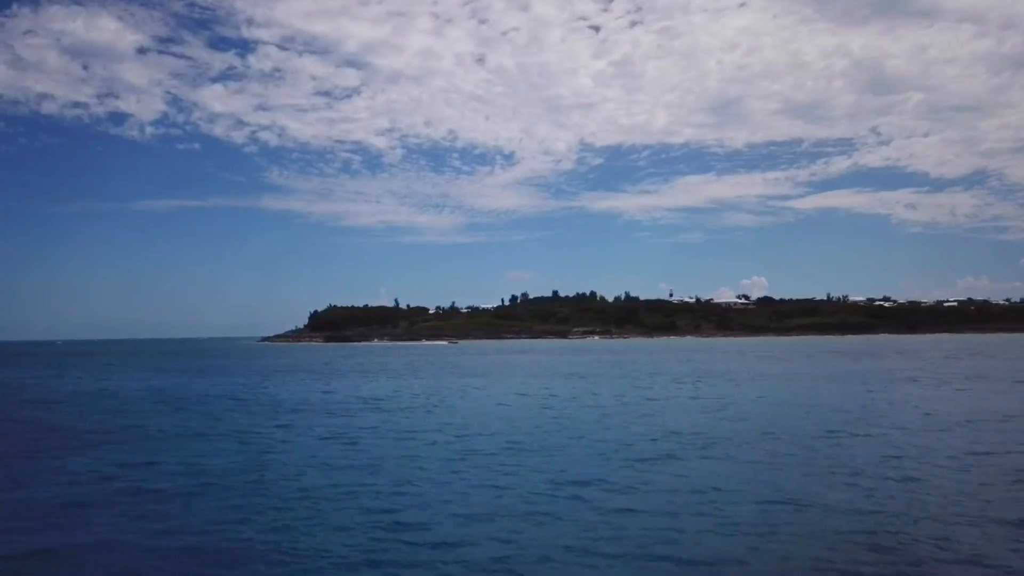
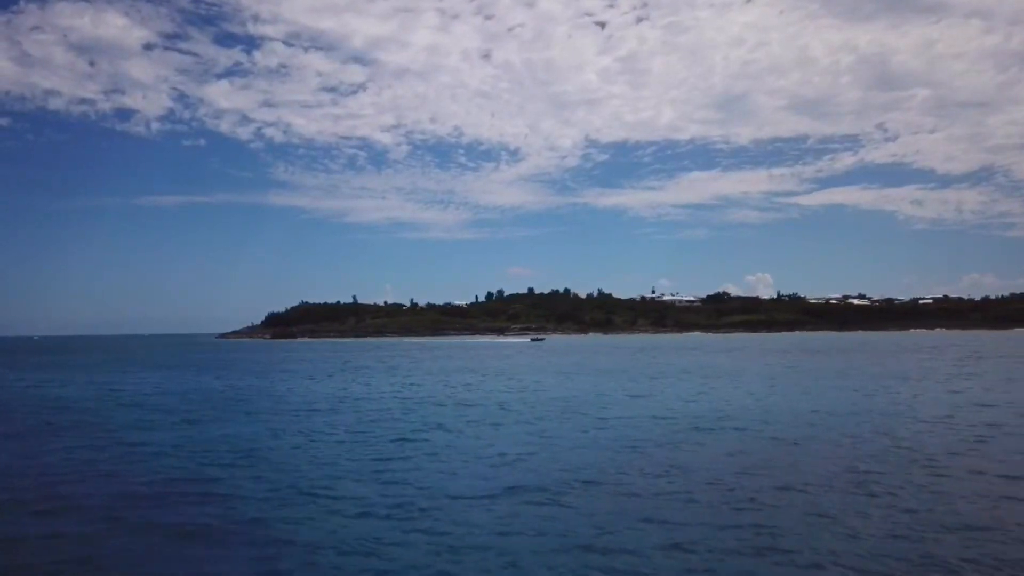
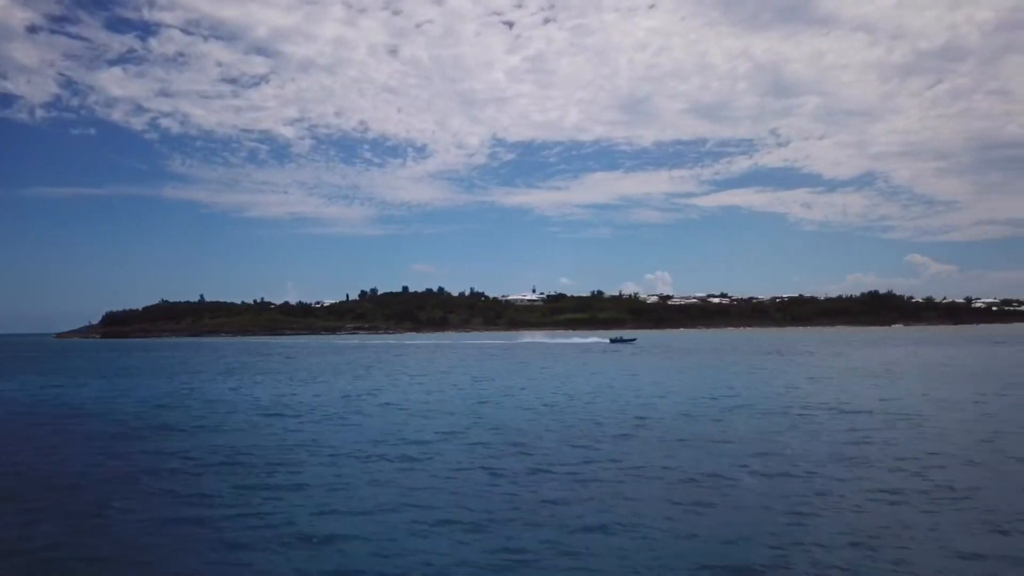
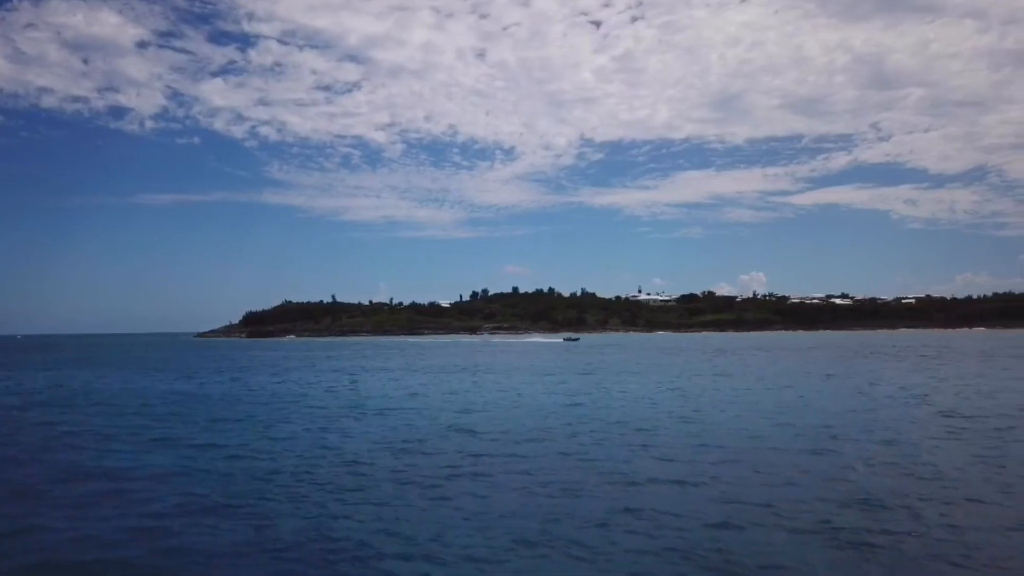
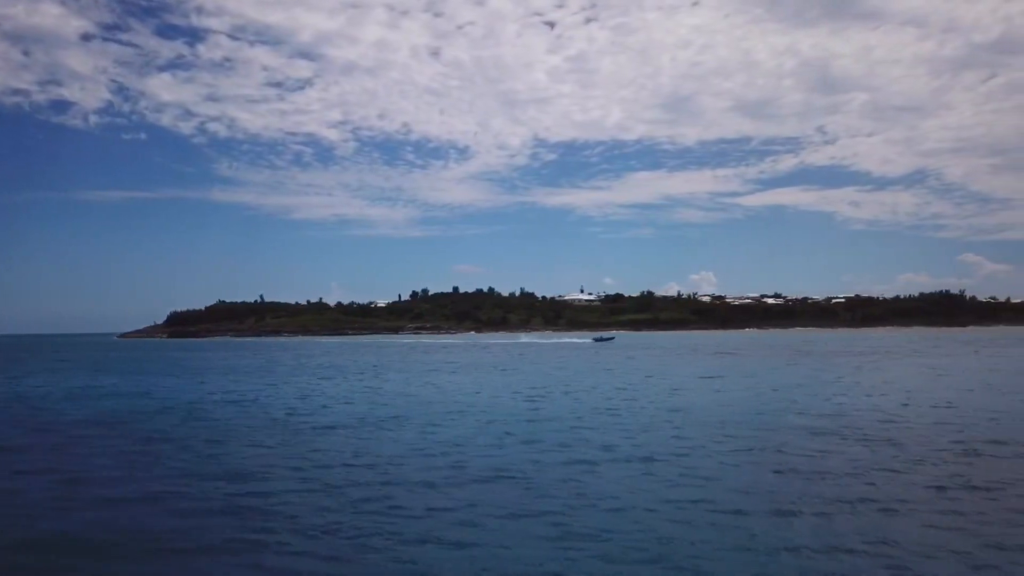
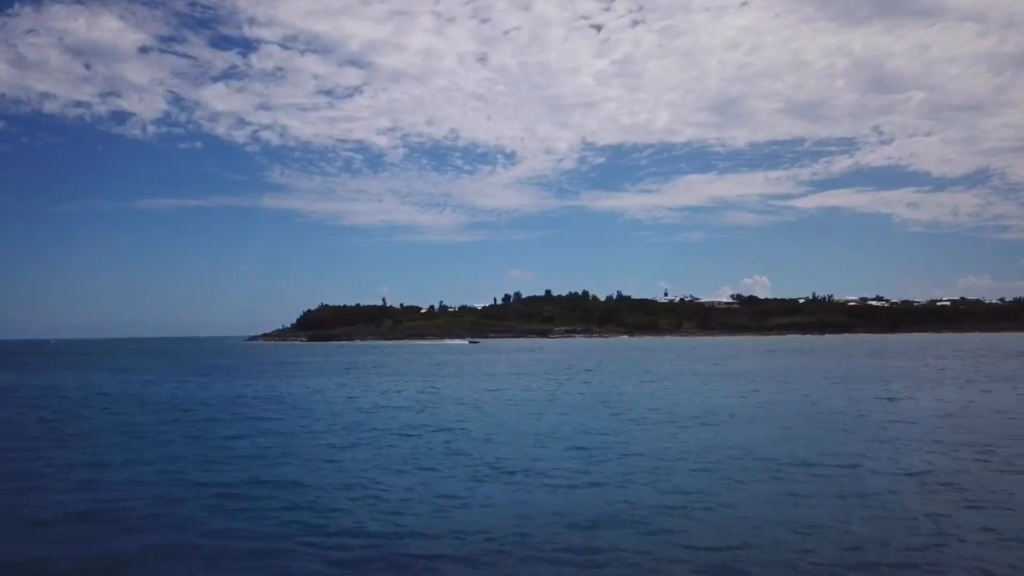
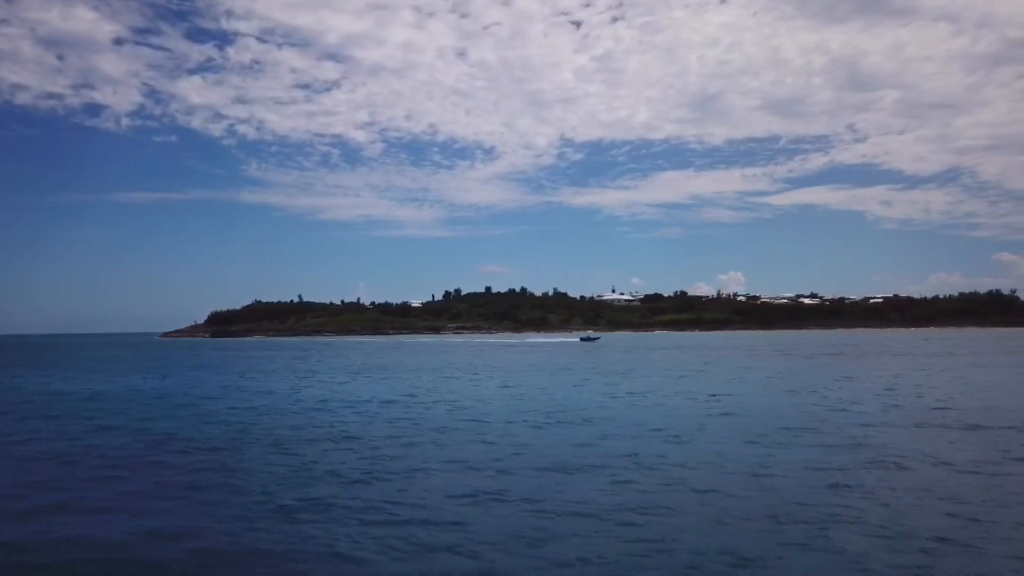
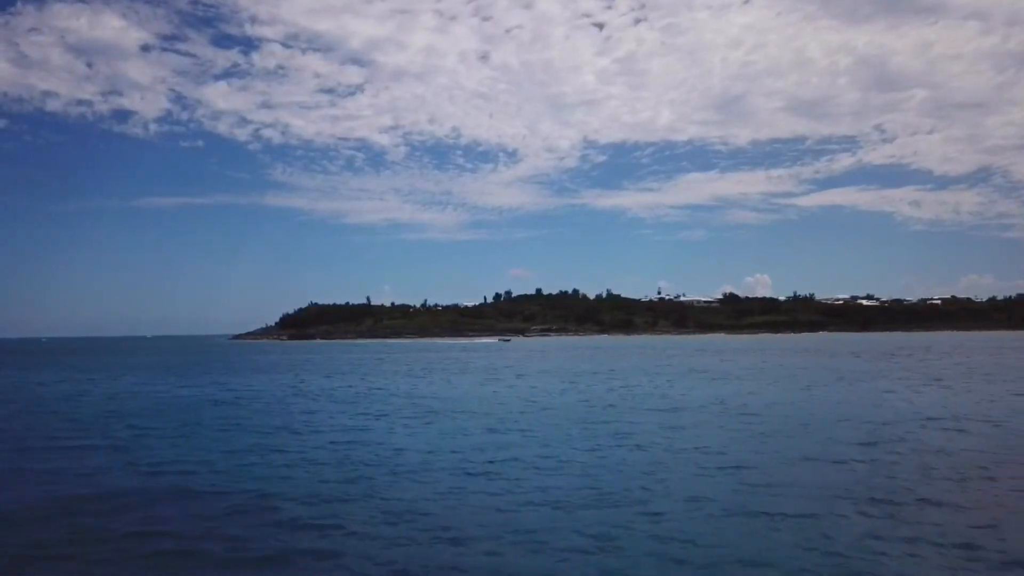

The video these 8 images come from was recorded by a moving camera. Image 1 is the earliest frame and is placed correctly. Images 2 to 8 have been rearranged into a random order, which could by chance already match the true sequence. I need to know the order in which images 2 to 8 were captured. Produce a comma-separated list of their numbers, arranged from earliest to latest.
6, 8, 2, 4, 7, 5, 3
